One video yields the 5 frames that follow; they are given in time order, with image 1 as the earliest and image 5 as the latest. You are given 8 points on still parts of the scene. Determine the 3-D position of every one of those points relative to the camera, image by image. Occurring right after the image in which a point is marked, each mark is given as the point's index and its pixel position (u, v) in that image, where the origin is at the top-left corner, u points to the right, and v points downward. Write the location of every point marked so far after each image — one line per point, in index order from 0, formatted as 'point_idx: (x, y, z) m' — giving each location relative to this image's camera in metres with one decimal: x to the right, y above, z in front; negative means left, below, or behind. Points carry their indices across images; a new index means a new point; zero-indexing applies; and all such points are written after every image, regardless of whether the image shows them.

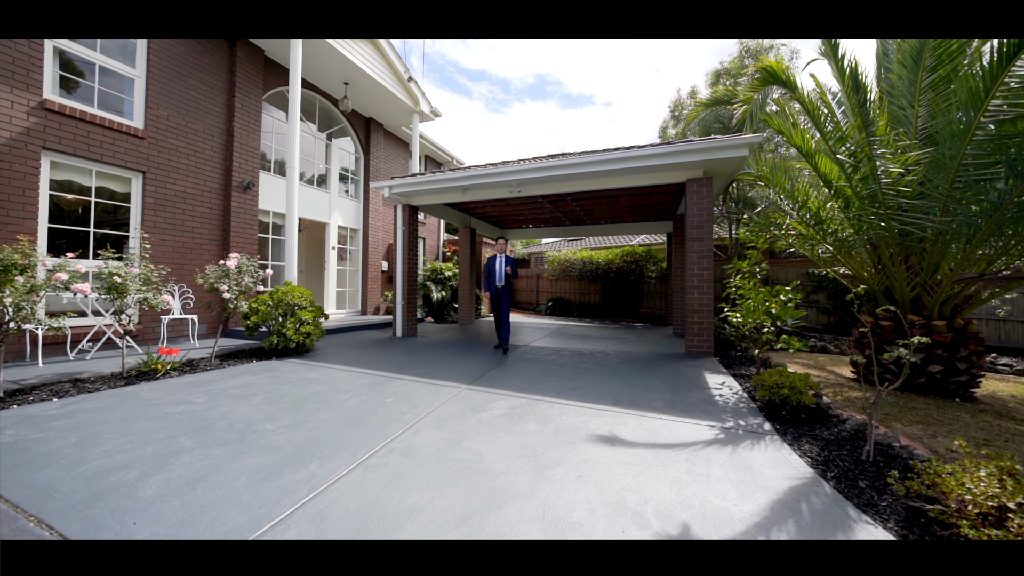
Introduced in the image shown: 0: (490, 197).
0: (-0.4, +1.7, +6.6) m
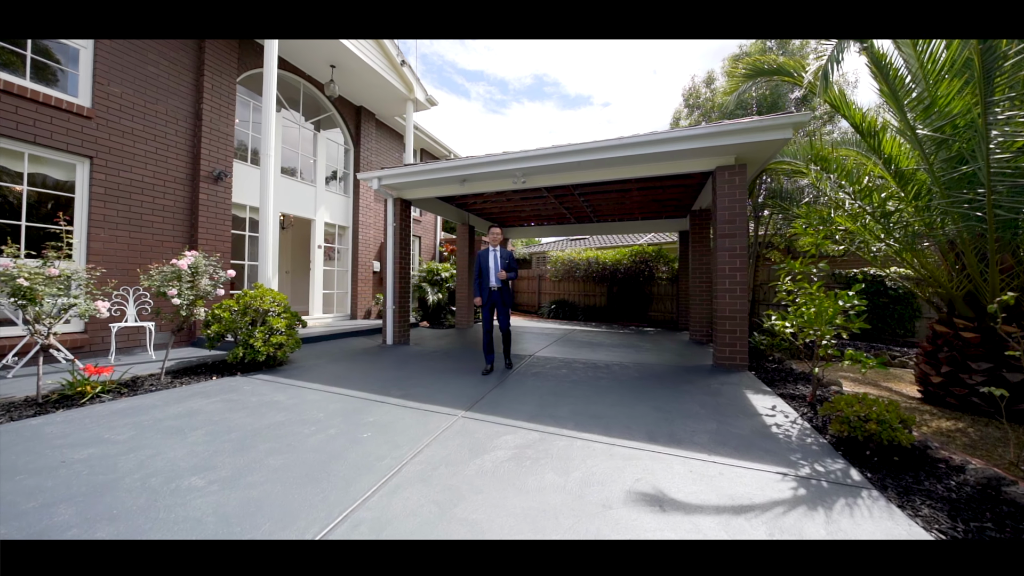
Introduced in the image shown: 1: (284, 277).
0: (-0.4, +1.7, +5.9) m
1: (-5.7, +0.3, +9.1) m
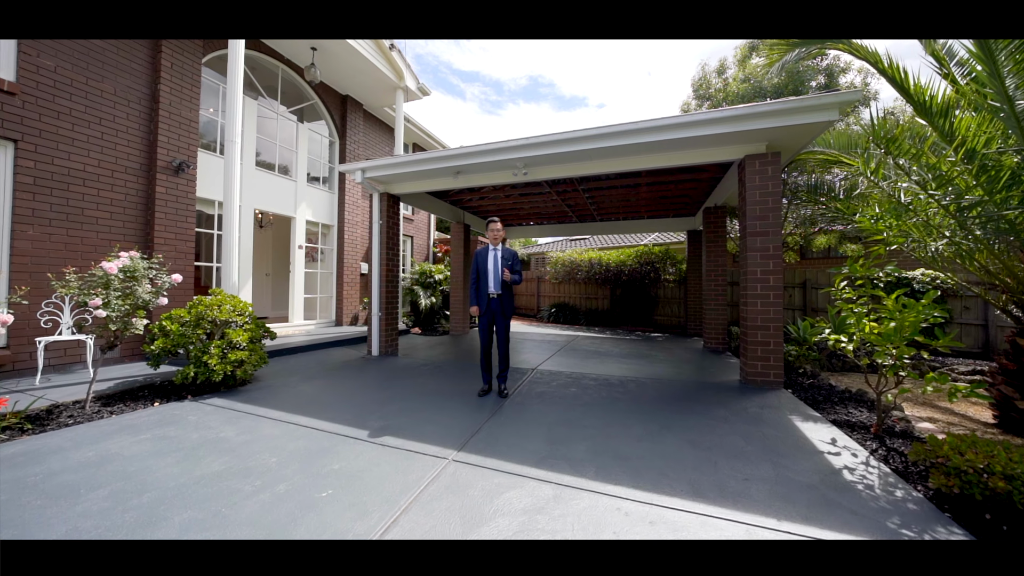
0: (-0.4, +1.6, +5.4) m
1: (-5.8, +0.2, +8.4) m
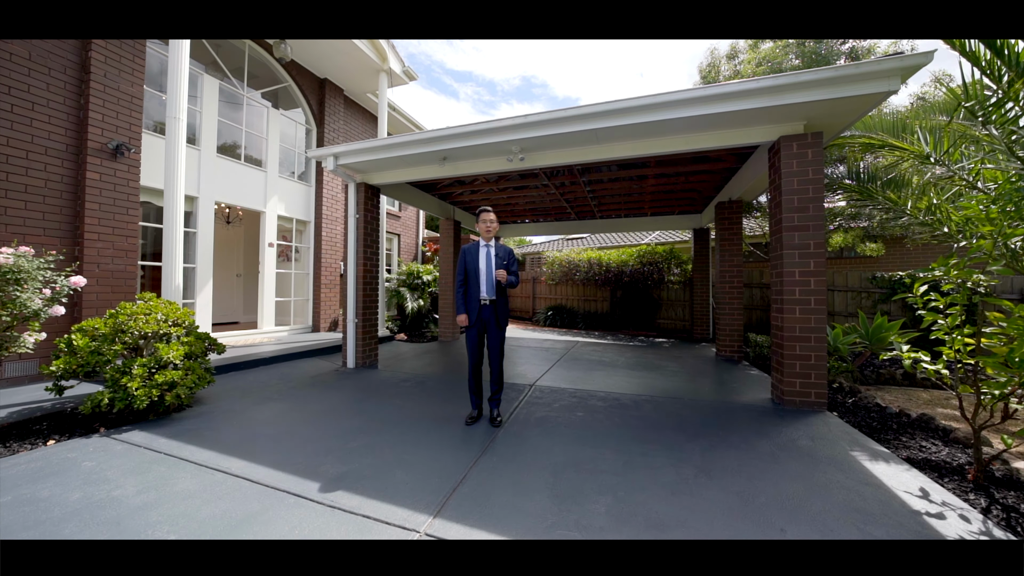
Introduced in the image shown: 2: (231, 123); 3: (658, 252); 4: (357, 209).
0: (-0.5, +1.5, +4.7) m
1: (-5.9, +0.2, +7.7) m
2: (-4.9, +2.9, +6.3) m
3: (+3.6, +0.9, +8.9) m
4: (-2.3, +1.1, +5.3) m
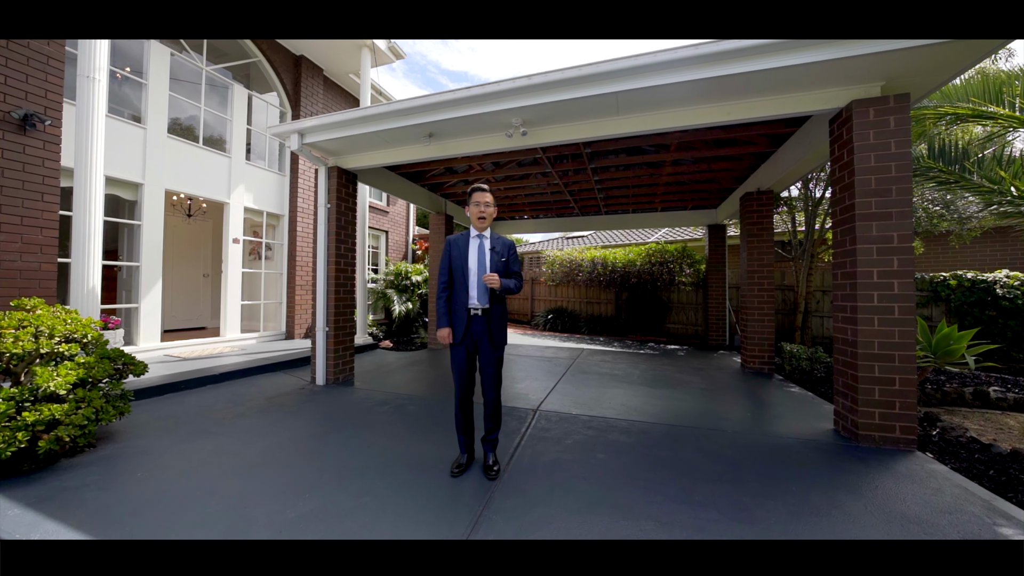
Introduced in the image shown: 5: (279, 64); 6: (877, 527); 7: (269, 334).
0: (-0.5, +1.5, +4.0) m
1: (-6.0, +0.1, +6.9) m
2: (-4.9, +2.8, +5.5) m
3: (+3.5, +0.9, +8.2) m
4: (-2.3, +1.1, +4.5) m
5: (-4.2, +4.0, +6.5) m
6: (+1.8, -1.2, +1.8) m
7: (-4.3, -0.8, +6.4) m
